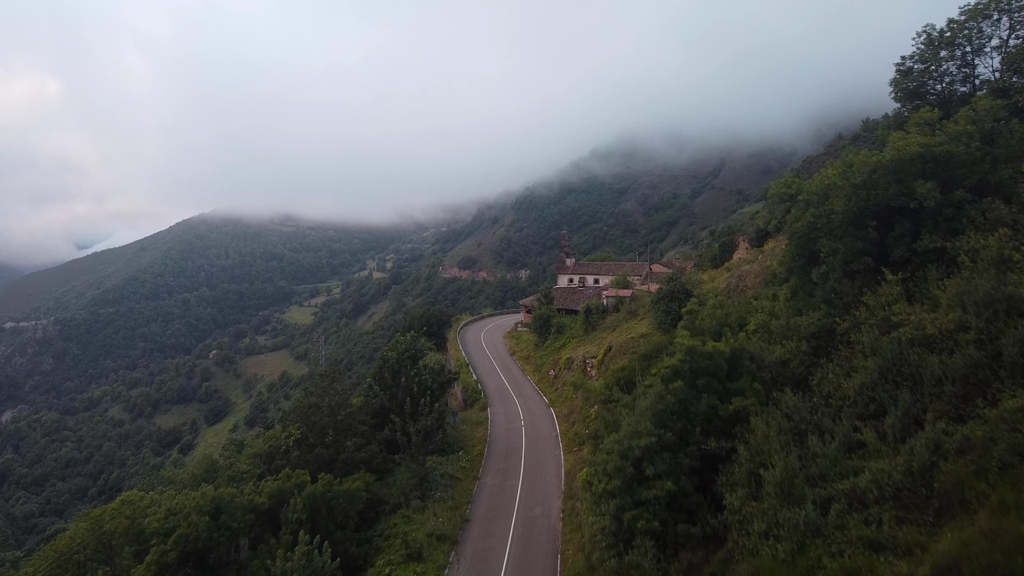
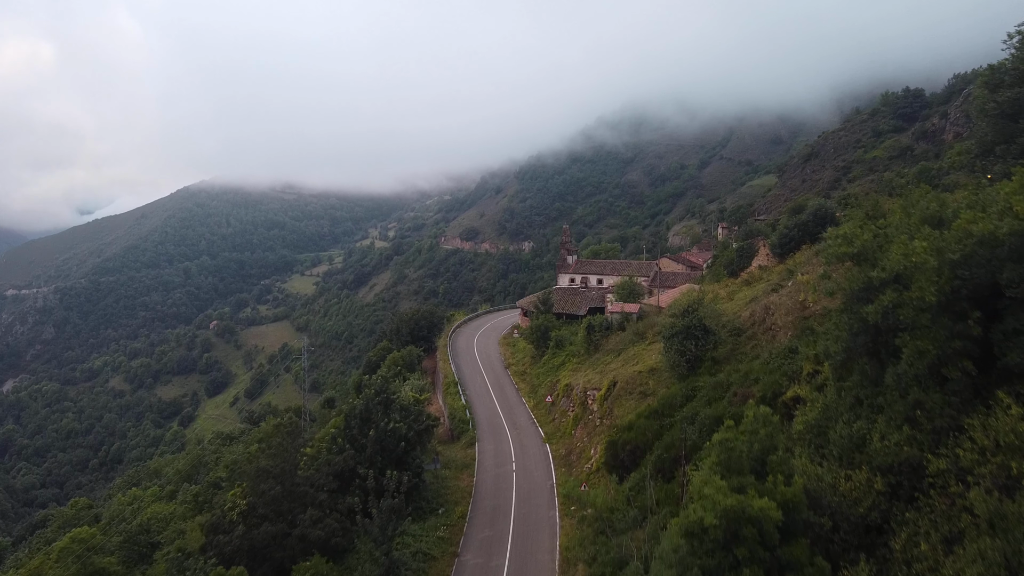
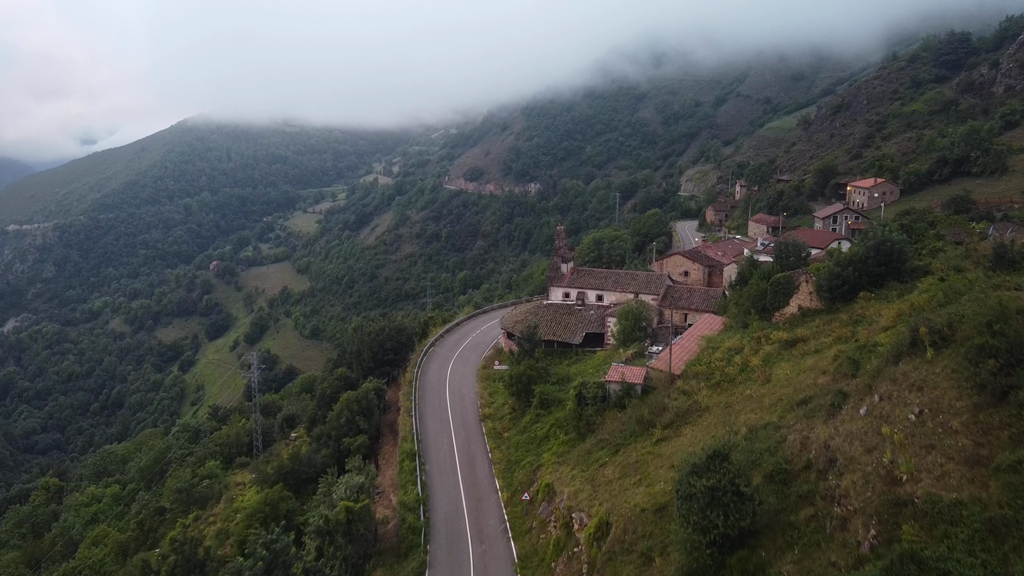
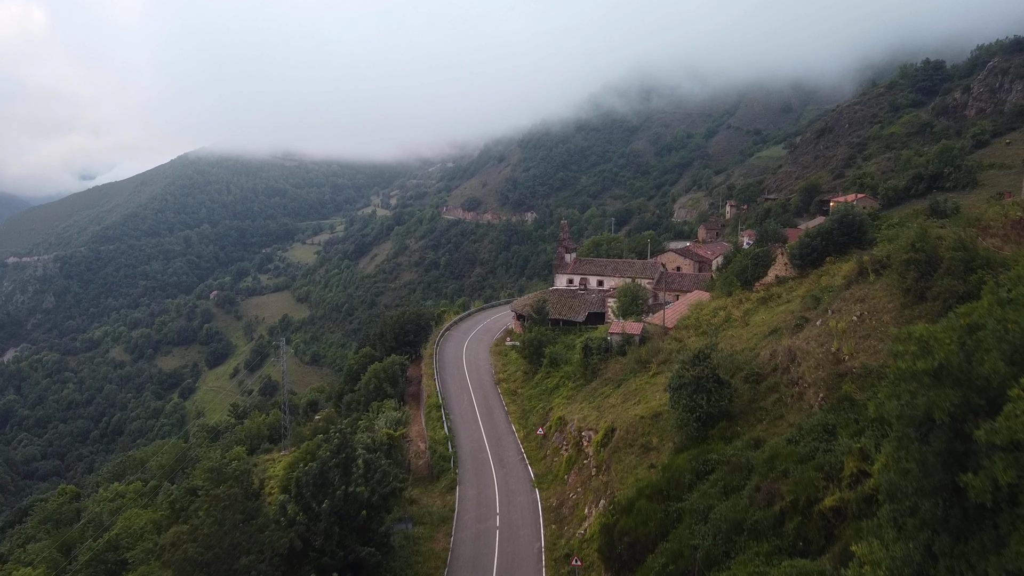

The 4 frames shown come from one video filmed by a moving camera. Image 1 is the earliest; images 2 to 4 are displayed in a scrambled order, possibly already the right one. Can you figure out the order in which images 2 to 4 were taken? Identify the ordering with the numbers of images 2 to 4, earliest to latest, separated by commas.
2, 4, 3
